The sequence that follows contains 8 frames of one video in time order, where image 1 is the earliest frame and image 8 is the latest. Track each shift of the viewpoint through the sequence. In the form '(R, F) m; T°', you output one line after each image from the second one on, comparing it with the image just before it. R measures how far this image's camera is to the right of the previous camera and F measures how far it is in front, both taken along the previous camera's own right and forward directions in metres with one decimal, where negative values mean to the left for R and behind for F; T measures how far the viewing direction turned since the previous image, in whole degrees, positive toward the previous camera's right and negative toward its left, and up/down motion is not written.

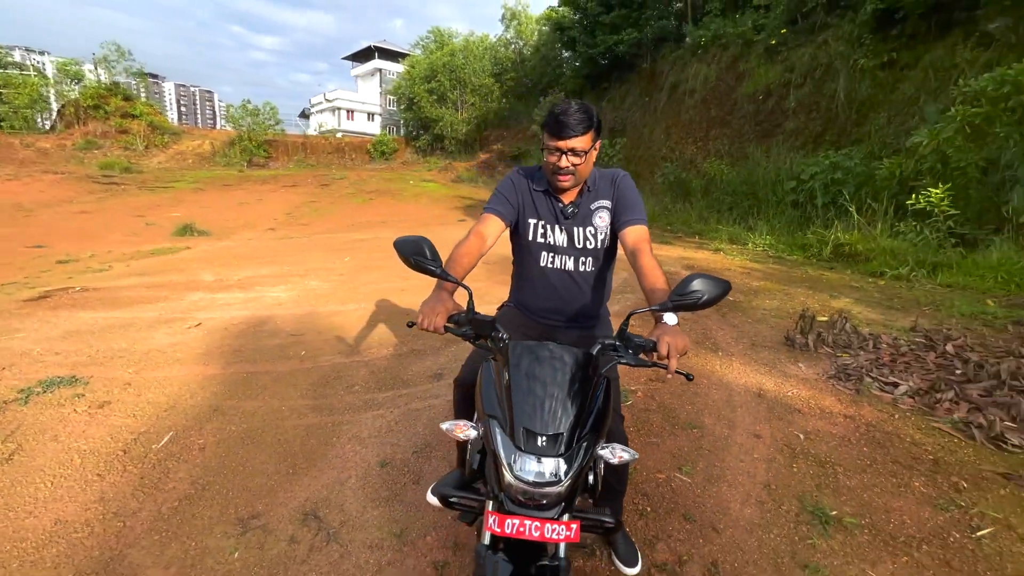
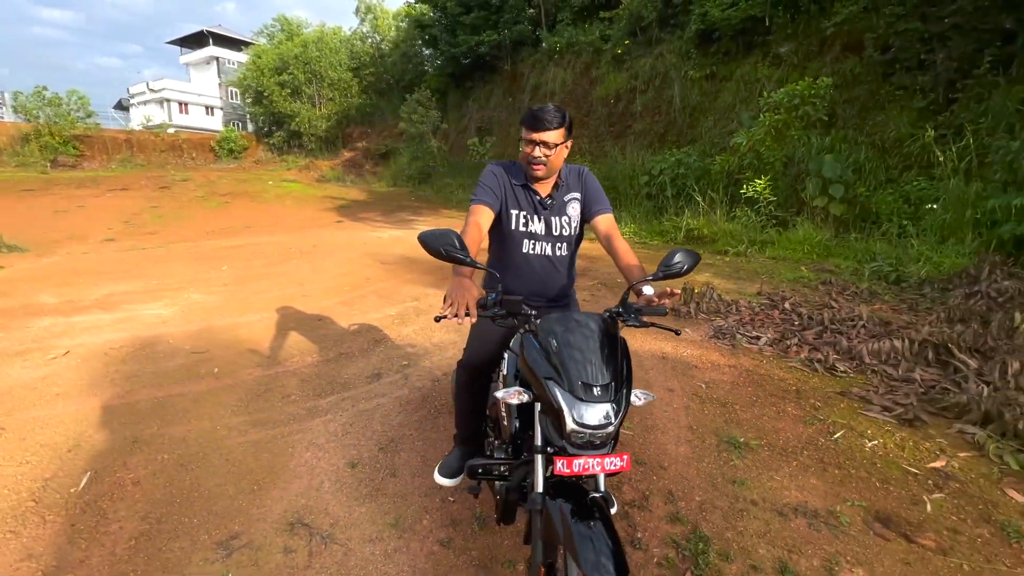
(-0.5, -0.1) m; +15°
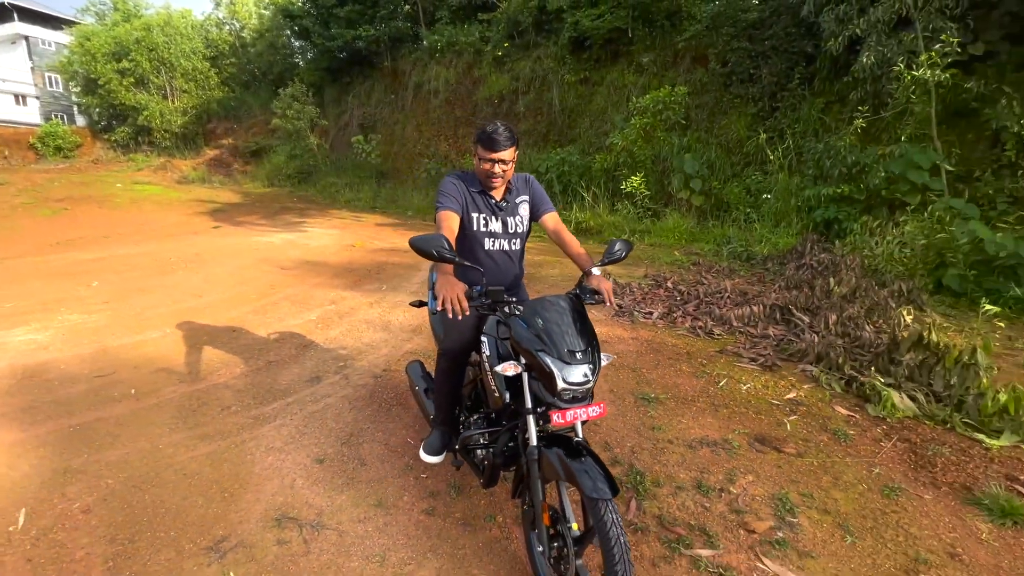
(-0.4, -0.3) m; +13°
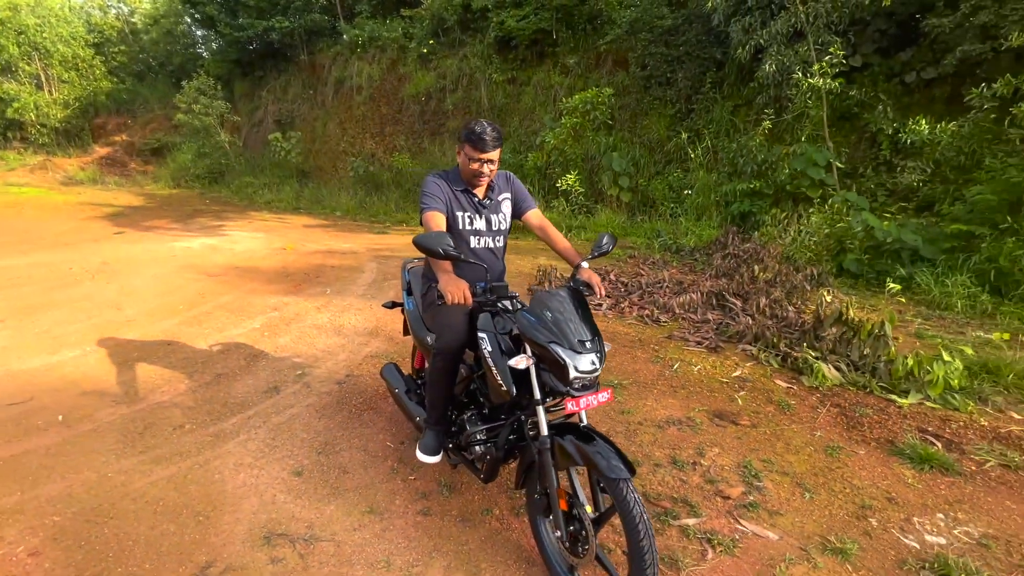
(-0.3, 0.0) m; +9°
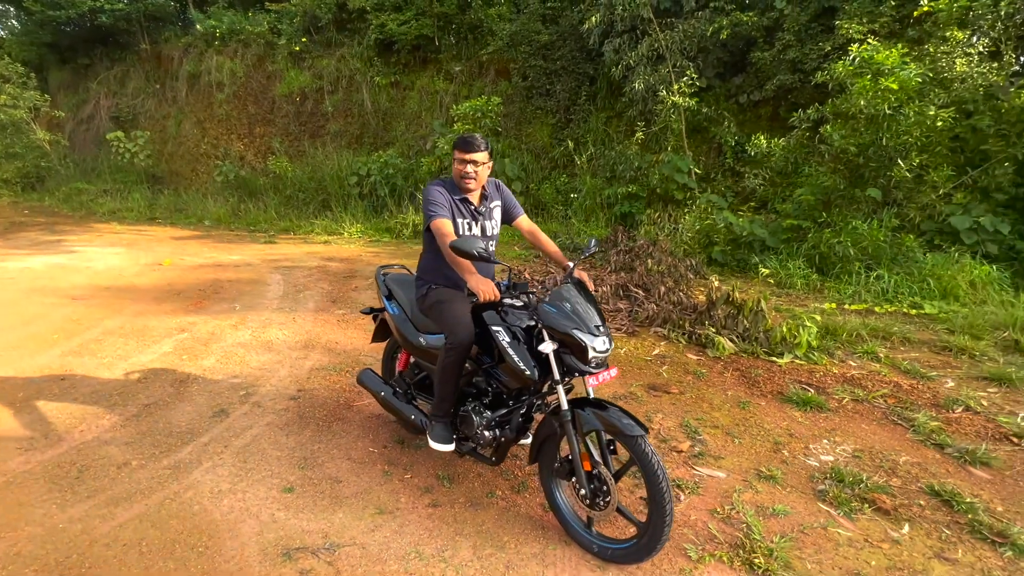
(-0.6, -0.2) m; +14°
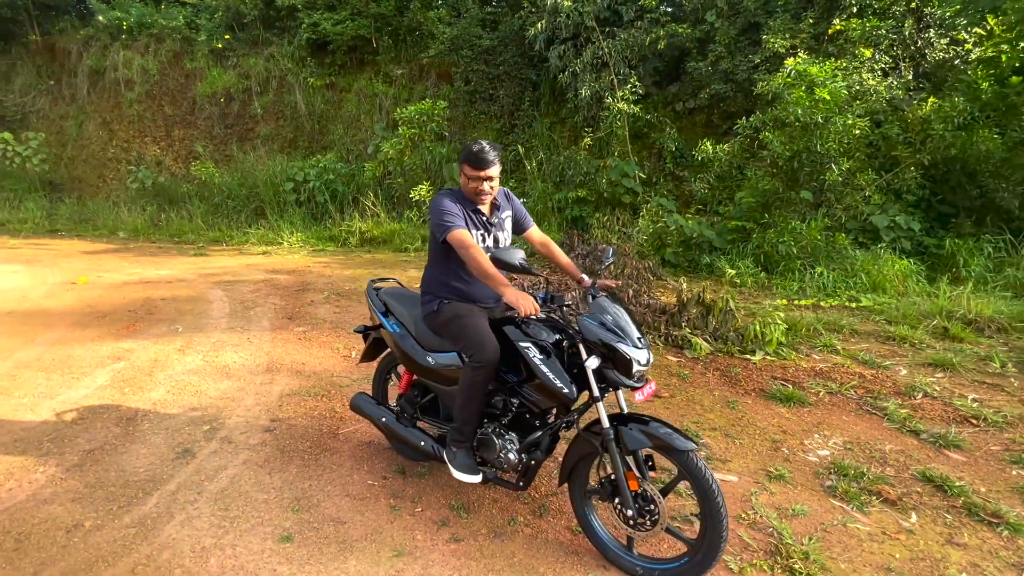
(-0.4, +0.2) m; +7°
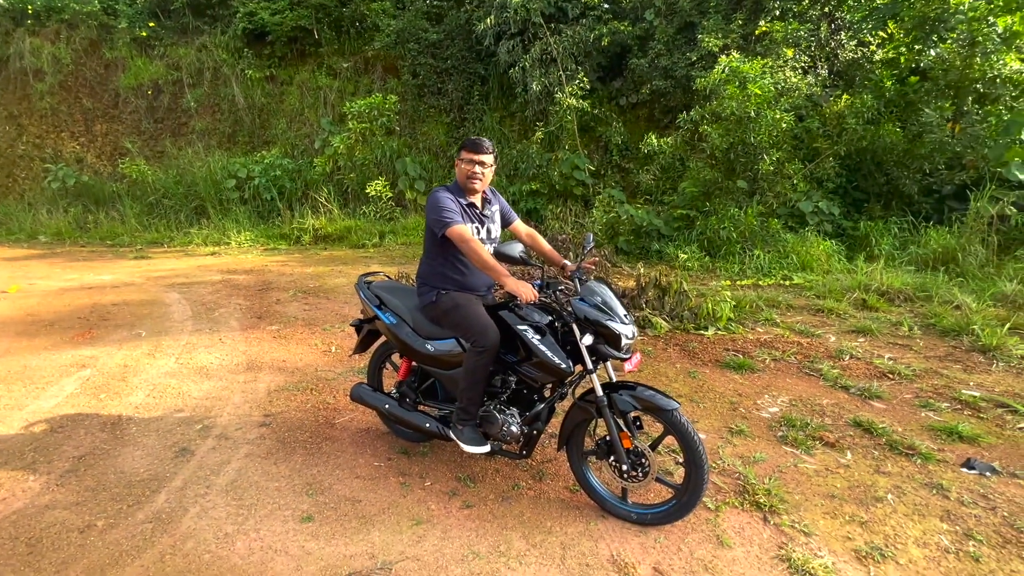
(-0.3, -0.2) m; +6°
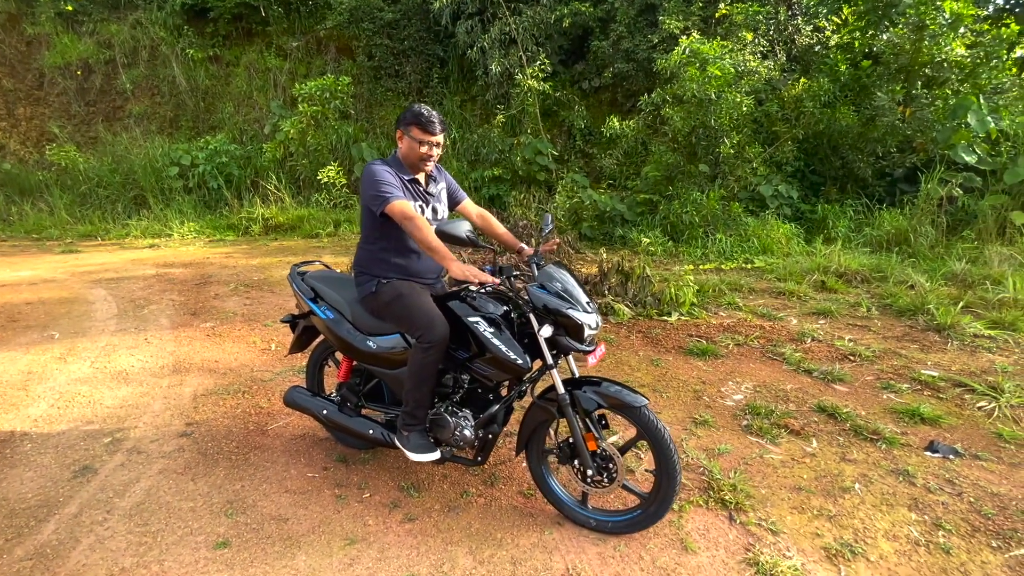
(+0.1, +0.3) m; +4°
